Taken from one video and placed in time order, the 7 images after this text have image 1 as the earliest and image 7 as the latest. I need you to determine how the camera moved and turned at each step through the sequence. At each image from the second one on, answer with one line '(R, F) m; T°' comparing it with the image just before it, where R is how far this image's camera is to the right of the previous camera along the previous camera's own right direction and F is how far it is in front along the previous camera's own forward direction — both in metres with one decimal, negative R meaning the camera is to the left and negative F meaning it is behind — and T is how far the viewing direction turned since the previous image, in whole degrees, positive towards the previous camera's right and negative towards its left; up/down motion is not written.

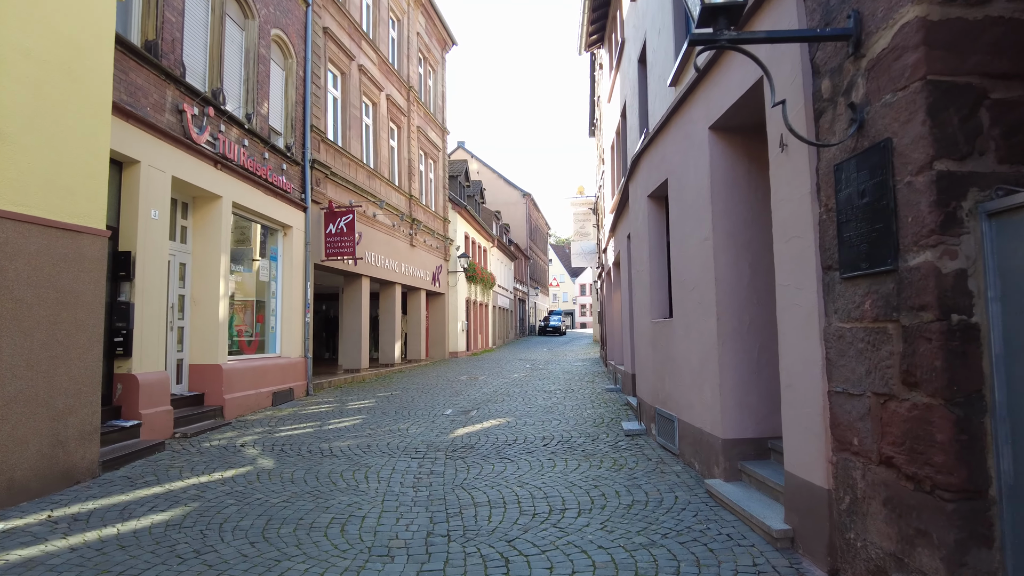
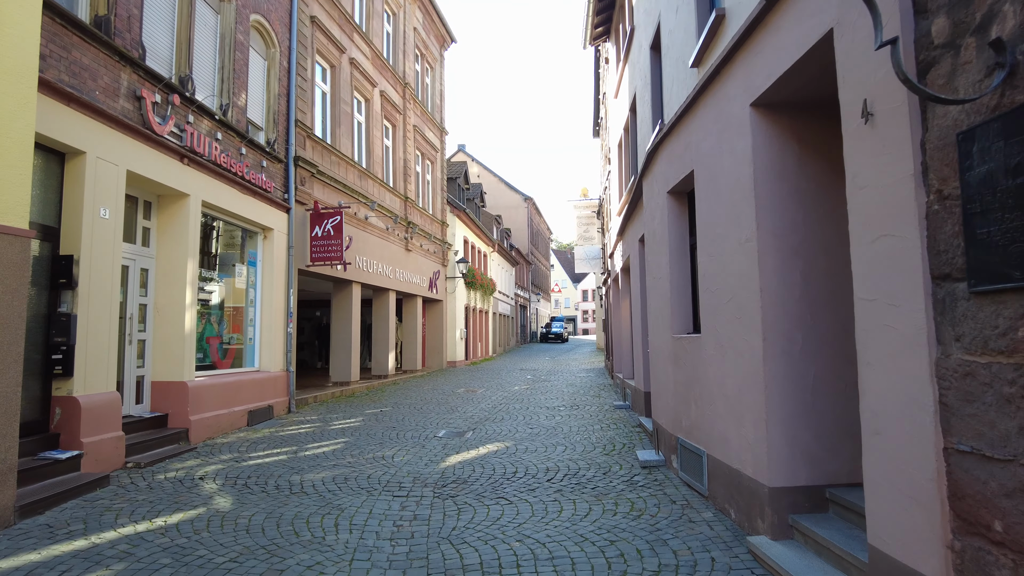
(0.0, +0.9) m; 0°
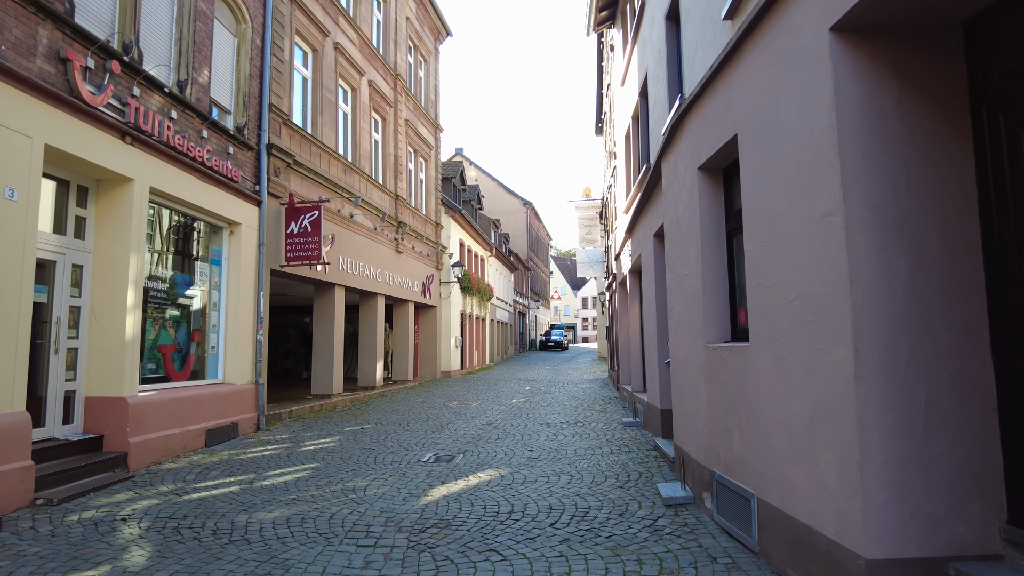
(0.0, +1.2) m; 0°
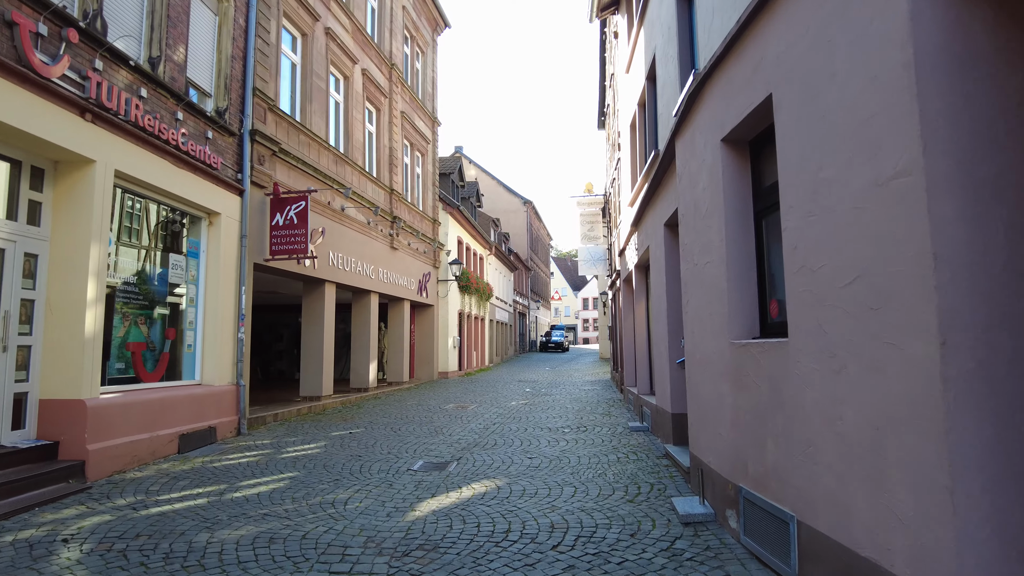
(0.0, +0.6) m; 0°
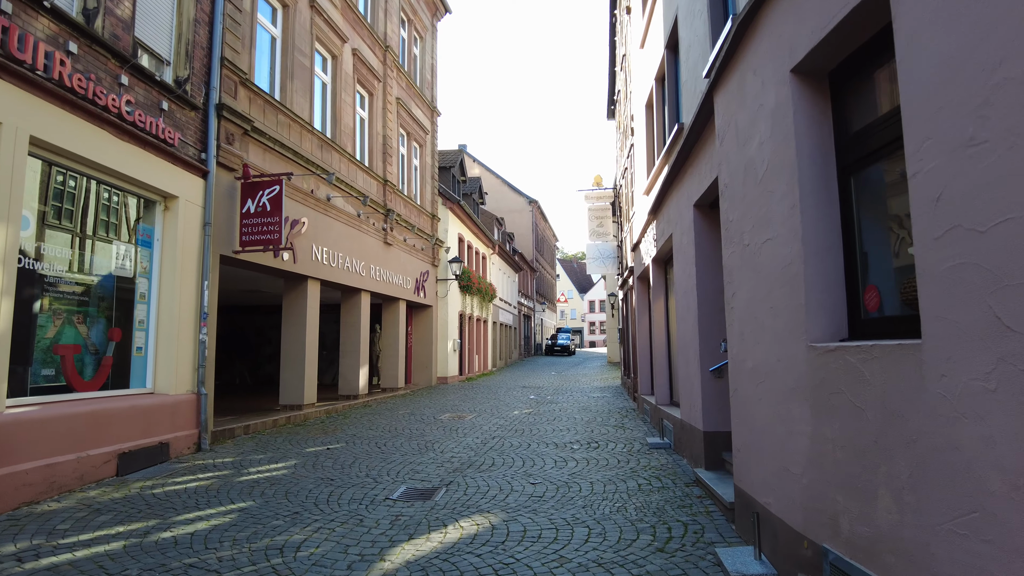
(+0.1, +1.2) m; 0°
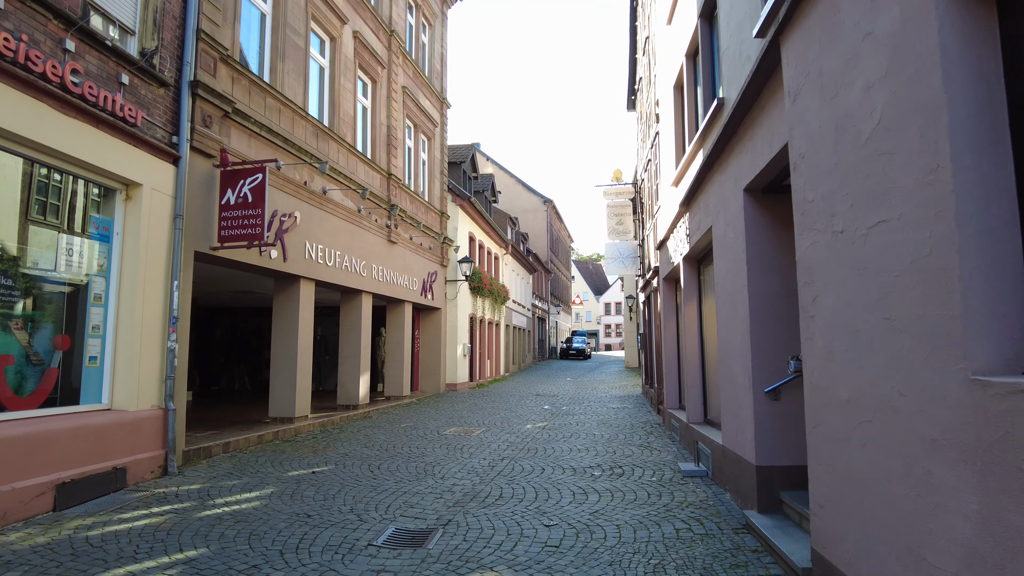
(0.0, +1.1) m; -1°
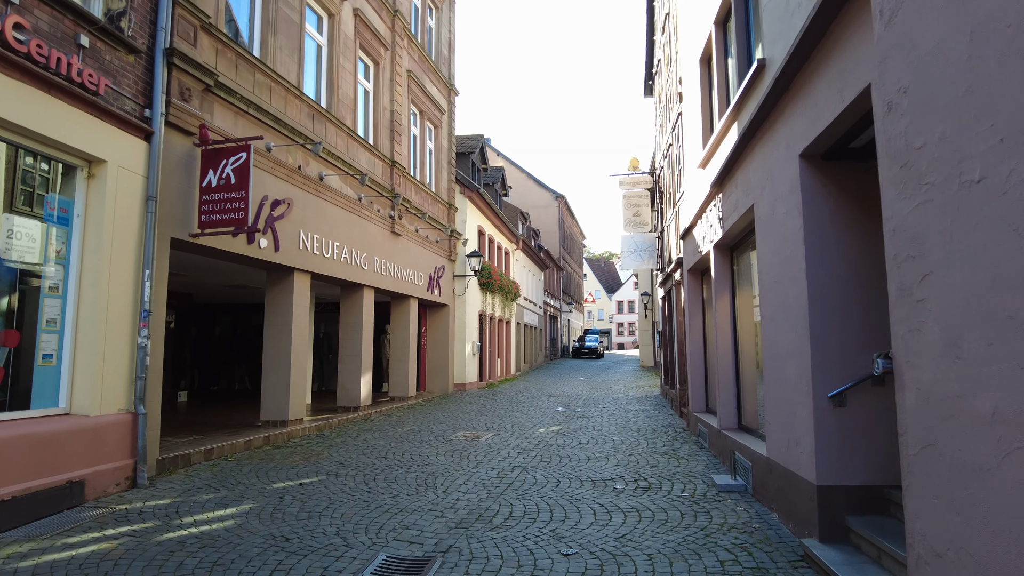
(0.0, +0.8) m; -1°
